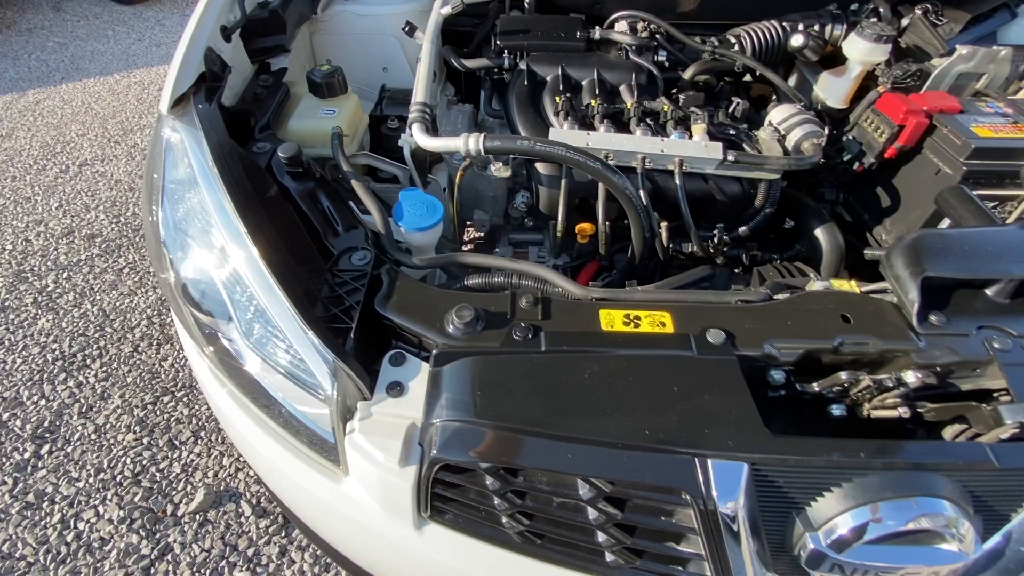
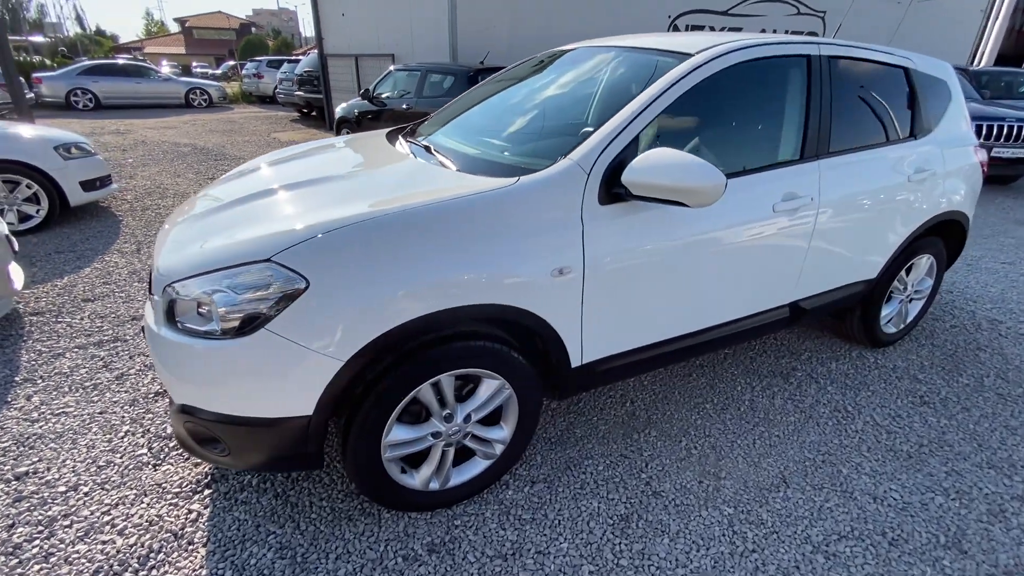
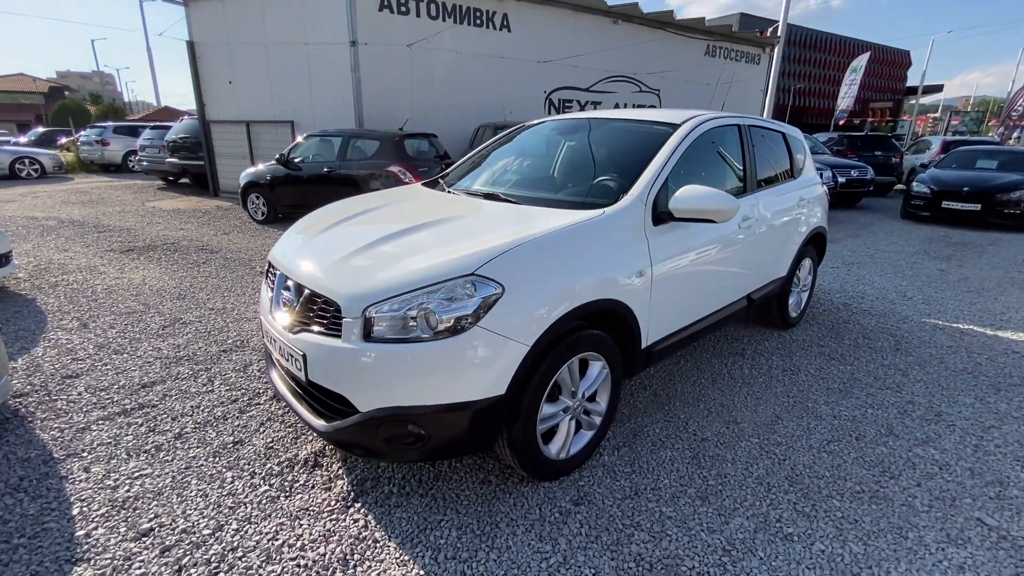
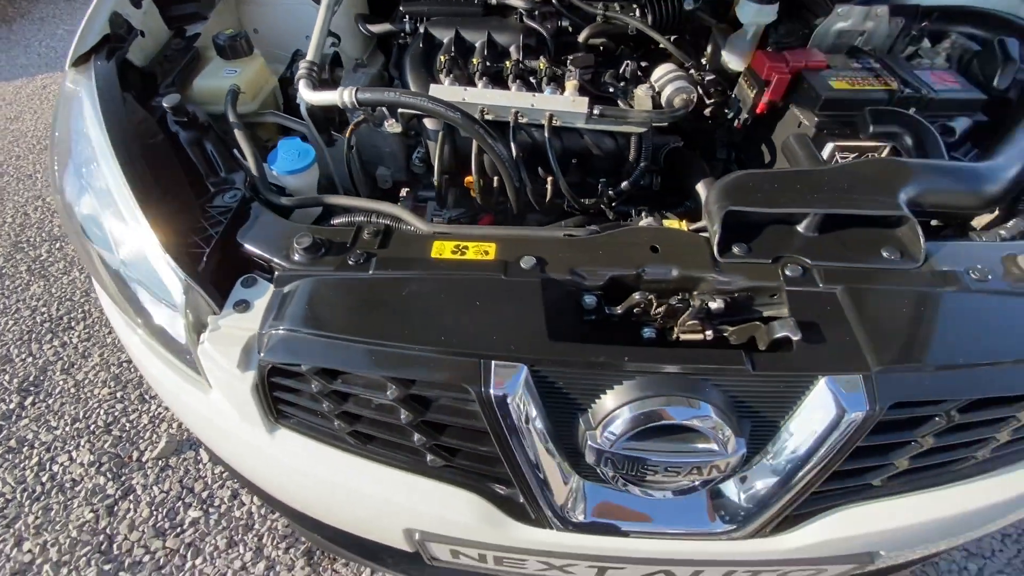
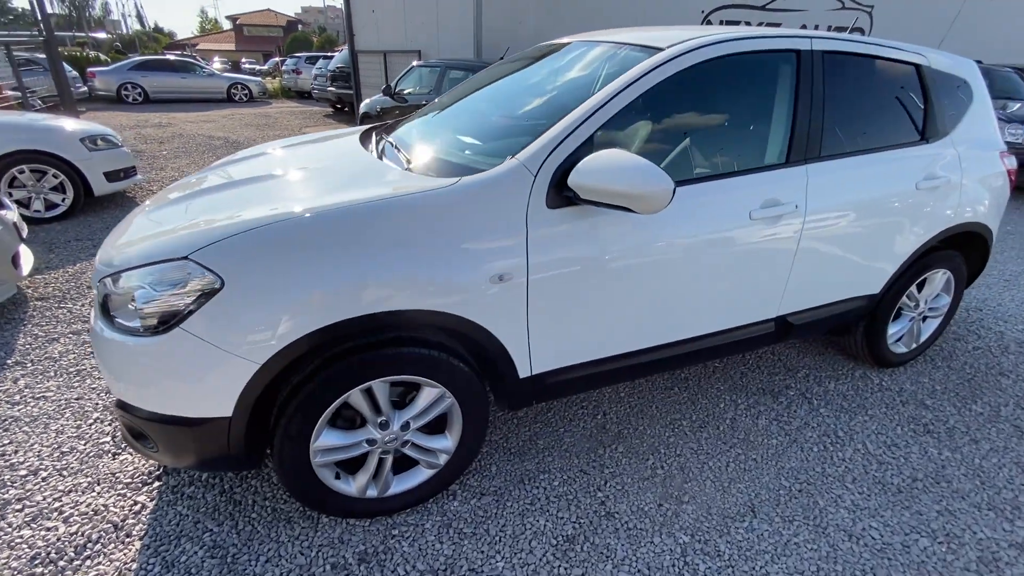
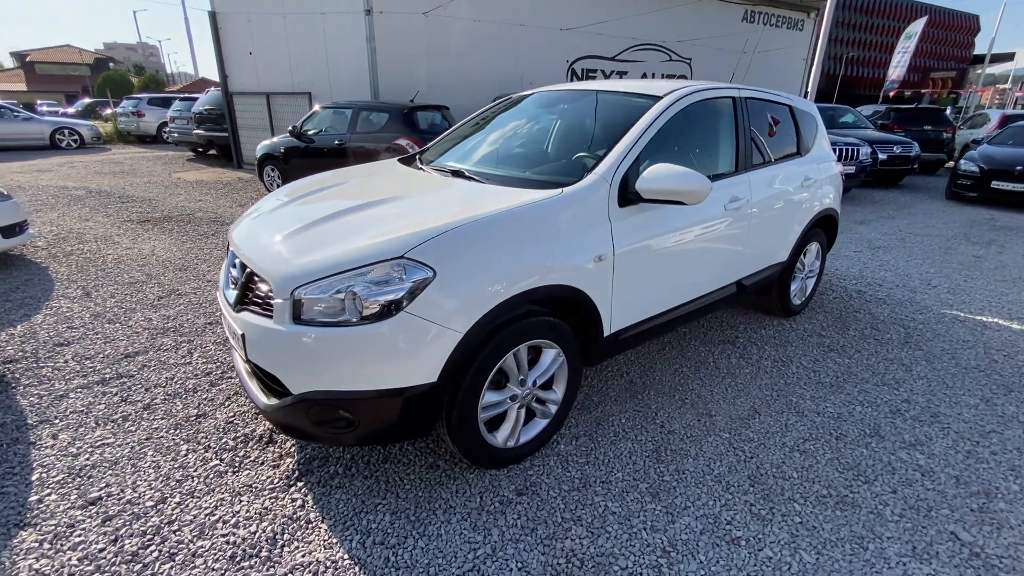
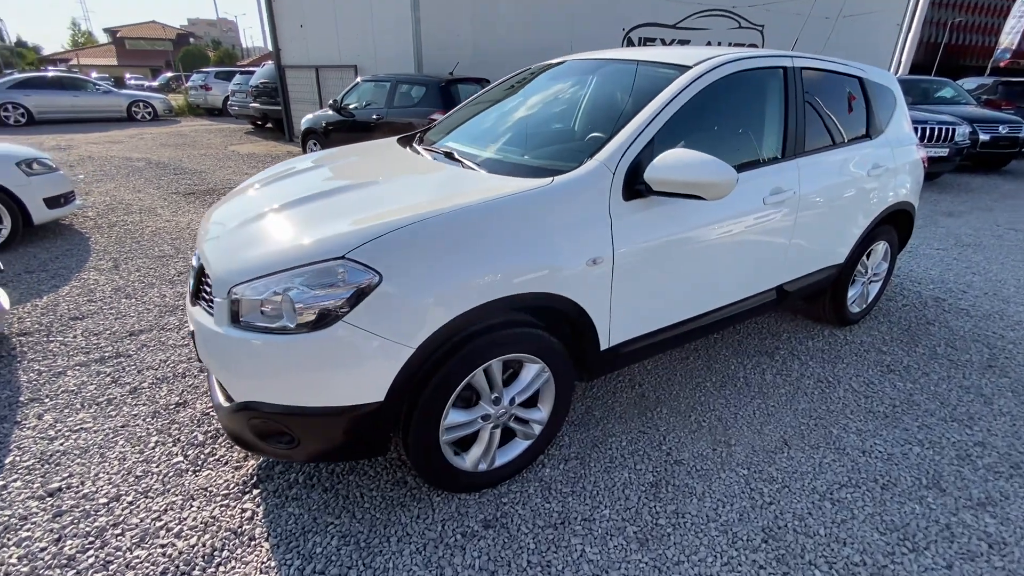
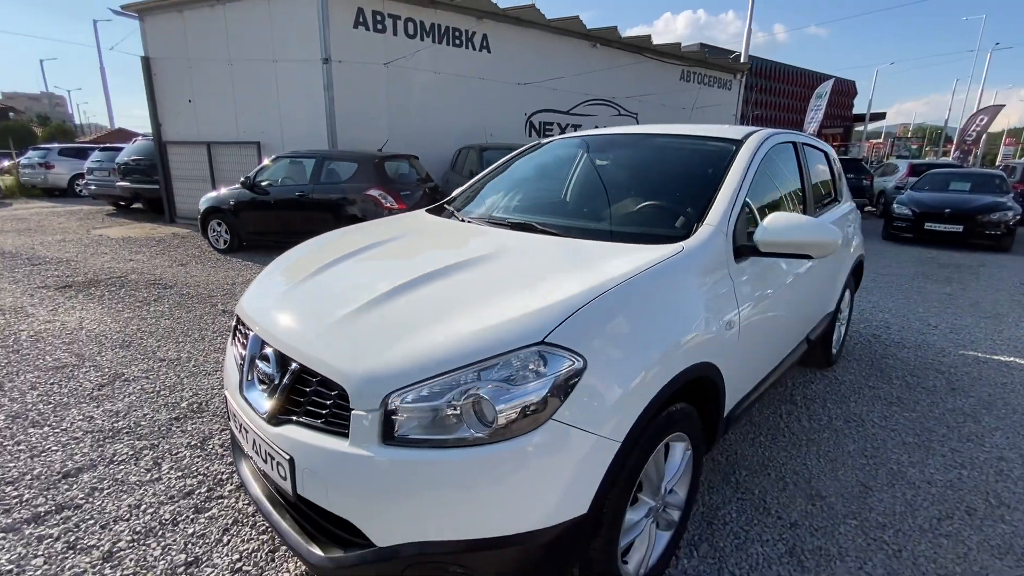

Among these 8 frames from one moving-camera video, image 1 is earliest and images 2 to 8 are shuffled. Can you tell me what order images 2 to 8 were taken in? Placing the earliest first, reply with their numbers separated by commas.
4, 8, 3, 6, 7, 2, 5
